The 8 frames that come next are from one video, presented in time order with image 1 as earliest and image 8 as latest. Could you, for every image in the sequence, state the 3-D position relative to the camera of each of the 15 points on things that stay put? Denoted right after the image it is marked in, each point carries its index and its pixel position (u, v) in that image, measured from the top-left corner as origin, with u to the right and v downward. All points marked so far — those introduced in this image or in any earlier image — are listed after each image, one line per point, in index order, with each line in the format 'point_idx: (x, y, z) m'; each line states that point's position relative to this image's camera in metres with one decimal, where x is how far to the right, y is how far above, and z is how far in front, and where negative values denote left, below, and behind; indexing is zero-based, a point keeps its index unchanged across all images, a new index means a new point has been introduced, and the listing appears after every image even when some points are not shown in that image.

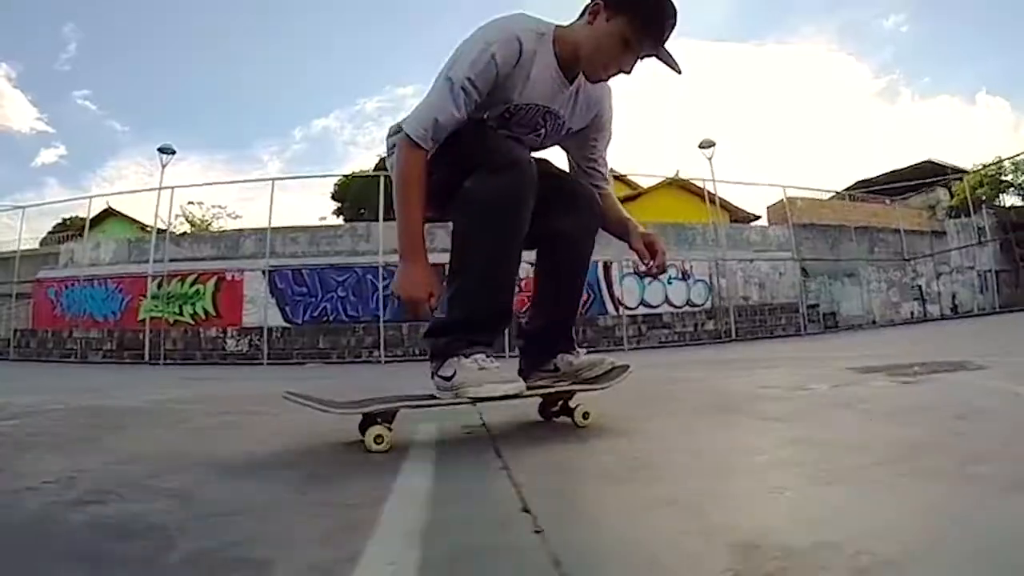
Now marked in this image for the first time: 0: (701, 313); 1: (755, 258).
0: (+3.1, -0.4, +9.6) m
1: (+4.3, +0.5, +10.4) m
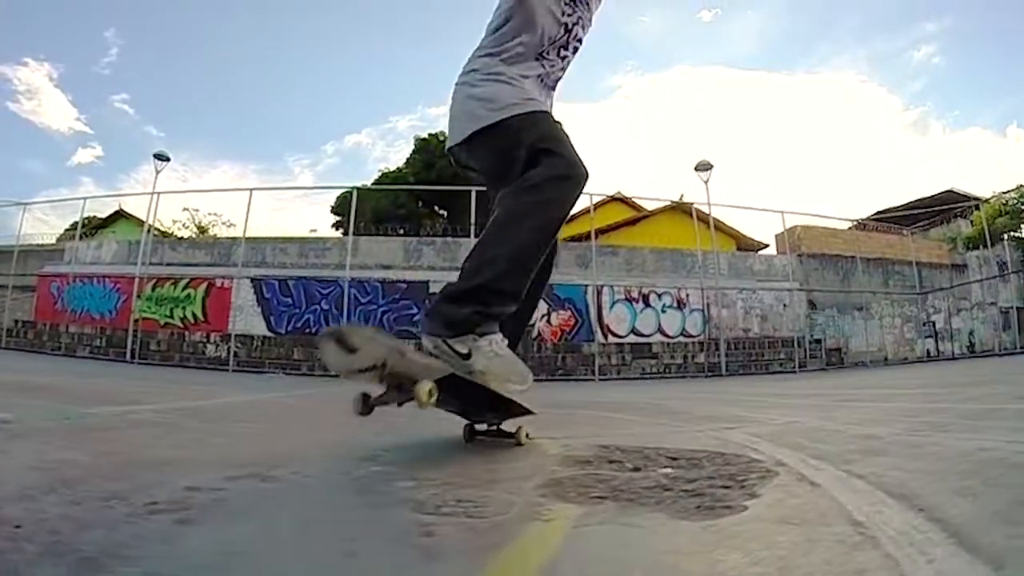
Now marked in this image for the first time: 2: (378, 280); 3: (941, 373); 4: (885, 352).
0: (+2.8, -0.9, +9.1) m
1: (+4.1, 0.0, +9.9) m
2: (-2.3, +0.1, +10.1) m
3: (+4.5, -1.0, +6.5) m
4: (+6.8, -1.2, +10.6) m
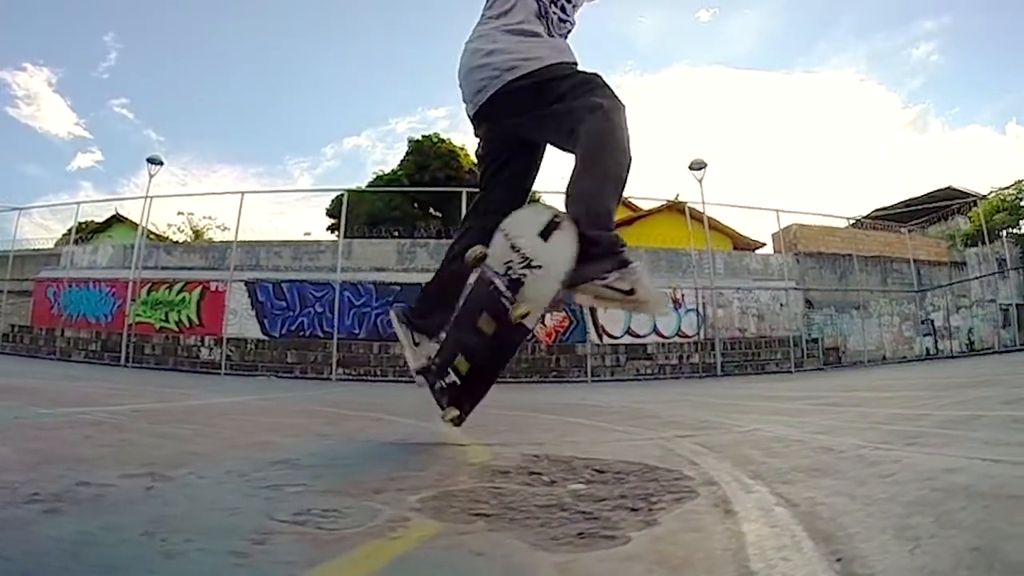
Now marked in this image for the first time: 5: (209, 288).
0: (+2.7, -0.9, +9.0) m
1: (+4.1, 0.0, +9.8) m
2: (-2.4, +0.1, +10.1) m
3: (+4.4, -0.9, +6.4) m
4: (+6.7, -1.1, +10.5) m
5: (-5.6, 0.0, +10.9) m
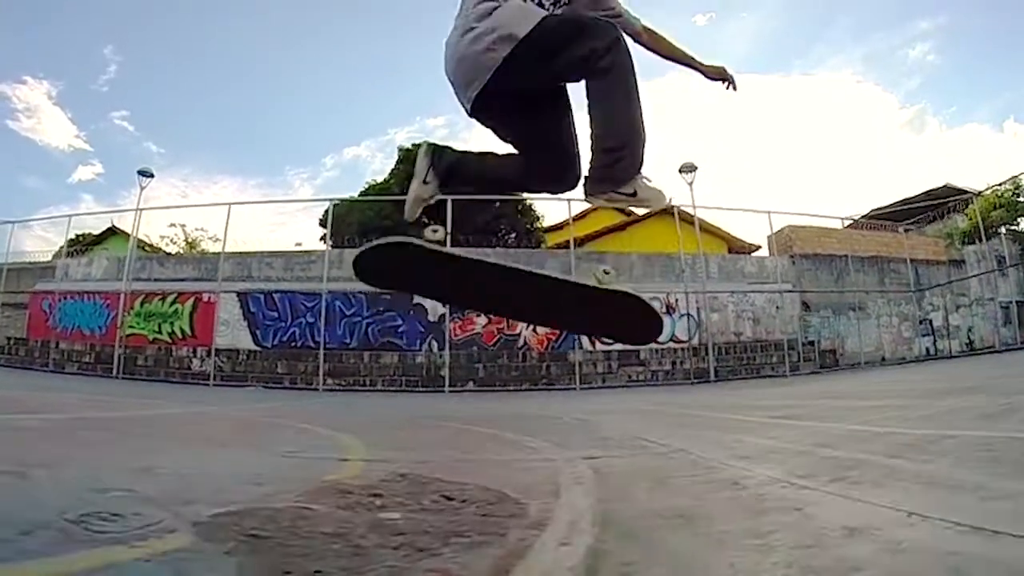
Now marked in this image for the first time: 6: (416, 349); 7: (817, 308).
0: (+2.6, -0.9, +8.9) m
1: (+3.9, 0.0, +9.7) m
2: (-2.6, -0.1, +10.0) m
3: (+4.3, -0.9, +6.3) m
4: (+6.6, -1.2, +10.4) m
5: (-5.8, -0.2, +10.9) m
6: (-1.6, -1.0, +9.4) m
7: (+5.3, -0.4, +10.2) m
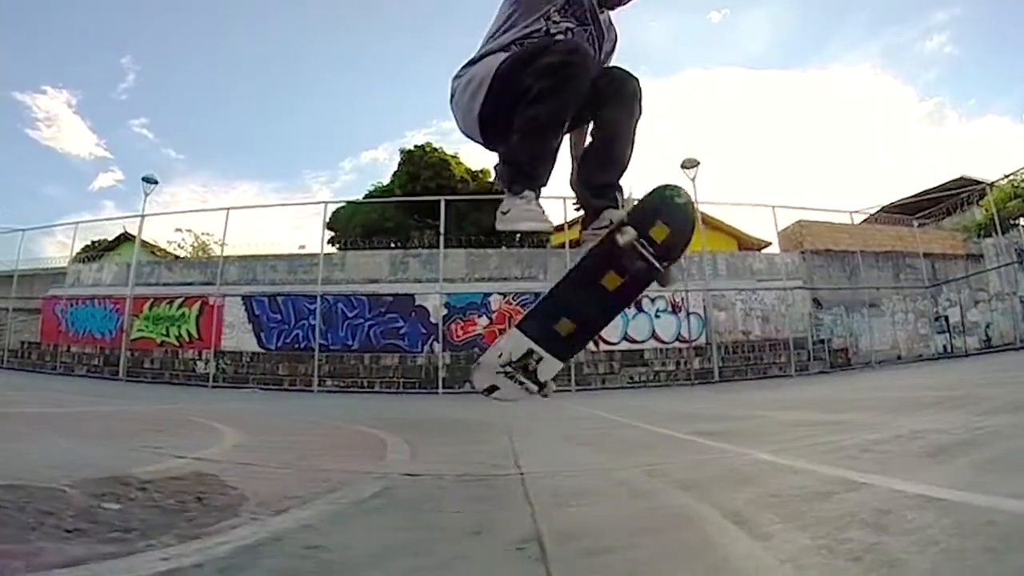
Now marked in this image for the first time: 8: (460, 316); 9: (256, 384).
0: (+2.6, -0.9, +8.7) m
1: (+4.0, 0.0, +9.4) m
2: (-2.5, -0.1, +9.9) m
3: (+4.3, -0.9, +6.0) m
4: (+6.7, -1.1, +10.1) m
5: (-5.7, -0.3, +10.9) m
6: (-1.5, -1.0, +9.3) m
7: (+5.3, -0.3, +9.9) m
8: (-0.9, -0.4, +9.4) m
9: (-4.3, -1.6, +9.8) m
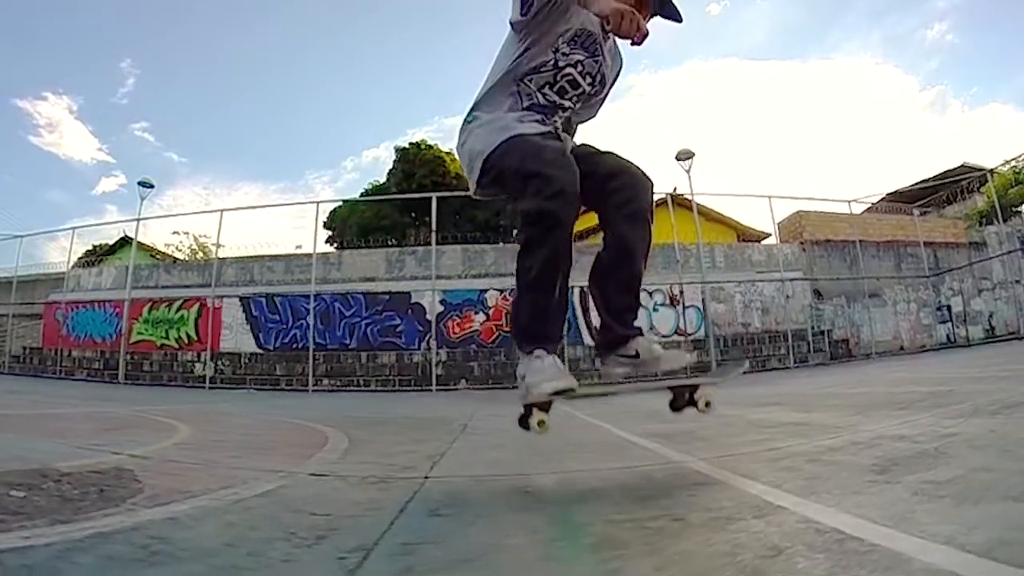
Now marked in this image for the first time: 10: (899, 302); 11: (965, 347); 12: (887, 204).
0: (+2.6, -0.8, +8.6) m
1: (+3.9, +0.1, +9.3) m
2: (-2.5, -0.1, +9.9) m
3: (+4.2, -0.8, +5.9) m
4: (+6.6, -0.9, +10.0) m
5: (-5.7, -0.3, +10.9) m
6: (-1.6, -0.9, +9.3) m
7: (+5.3, -0.1, +9.8) m
8: (-0.9, -0.4, +9.3) m
9: (-4.3, -1.6, +9.8) m
10: (+6.8, -0.3, +10.2) m
11: (+7.3, -0.9, +9.4) m
12: (+7.1, +1.6, +11.1) m
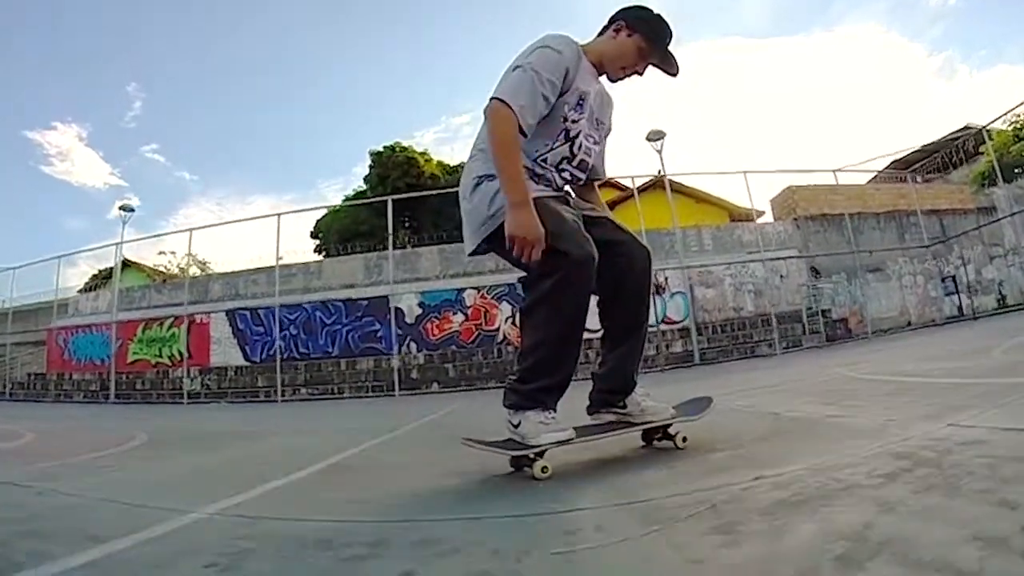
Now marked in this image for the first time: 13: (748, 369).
0: (+2.3, -0.6, +8.3) m
1: (+3.6, +0.4, +8.9) m
2: (-2.8, -0.2, +9.7) m
3: (+3.9, -0.5, +5.5) m
4: (+6.4, -0.5, +9.5) m
5: (-5.9, -0.6, +10.8) m
6: (-1.8, -1.0, +9.0) m
7: (+5.0, +0.2, +9.3) m
8: (-1.2, -0.4, +9.1) m
9: (-4.5, -1.8, +9.7) m
10: (+6.5, +0.2, +9.7) m
11: (+7.1, -0.5, +8.9) m
12: (+6.8, +2.1, +10.6) m
13: (+2.6, -0.8, +6.3) m
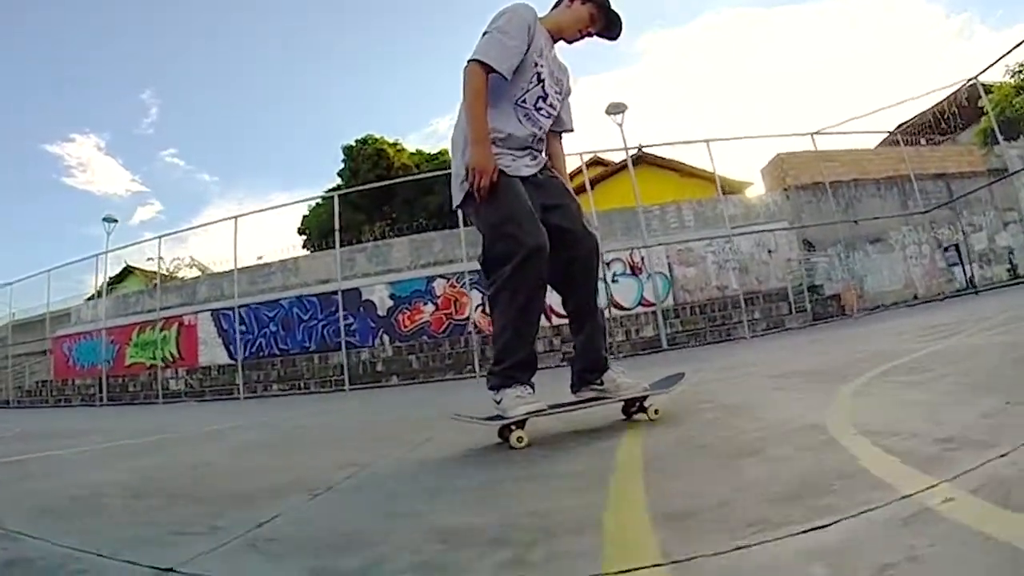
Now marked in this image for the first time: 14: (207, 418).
0: (+2.0, -0.3, +7.9) m
1: (+3.2, +0.7, +8.5) m
2: (-3.1, -0.1, +9.5) m
3: (+3.3, -0.2, +5.1) m
4: (+6.1, 0.0, +8.9) m
5: (-6.2, -0.6, +10.8) m
6: (-2.1, -0.9, +8.8) m
7: (+4.7, +0.6, +8.8) m
8: (-1.5, -0.3, +8.9) m
9: (-4.7, -1.8, +9.6) m
10: (+6.2, +0.6, +9.1) m
11: (+6.7, 0.0, +8.3) m
12: (+6.4, +2.5, +9.9) m
13: (+2.2, -0.6, +5.9) m
14: (-2.6, -1.1, +4.9) m
